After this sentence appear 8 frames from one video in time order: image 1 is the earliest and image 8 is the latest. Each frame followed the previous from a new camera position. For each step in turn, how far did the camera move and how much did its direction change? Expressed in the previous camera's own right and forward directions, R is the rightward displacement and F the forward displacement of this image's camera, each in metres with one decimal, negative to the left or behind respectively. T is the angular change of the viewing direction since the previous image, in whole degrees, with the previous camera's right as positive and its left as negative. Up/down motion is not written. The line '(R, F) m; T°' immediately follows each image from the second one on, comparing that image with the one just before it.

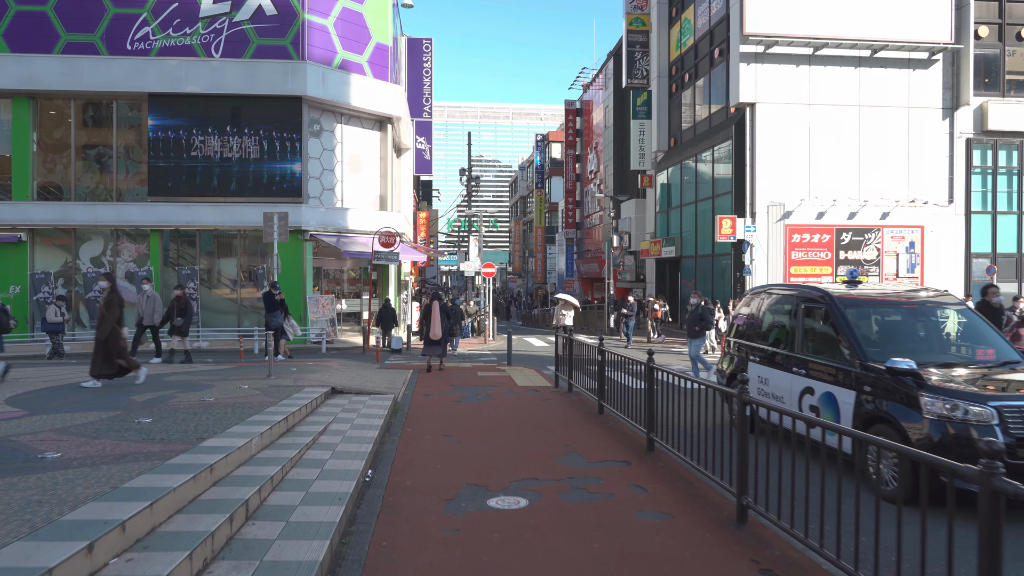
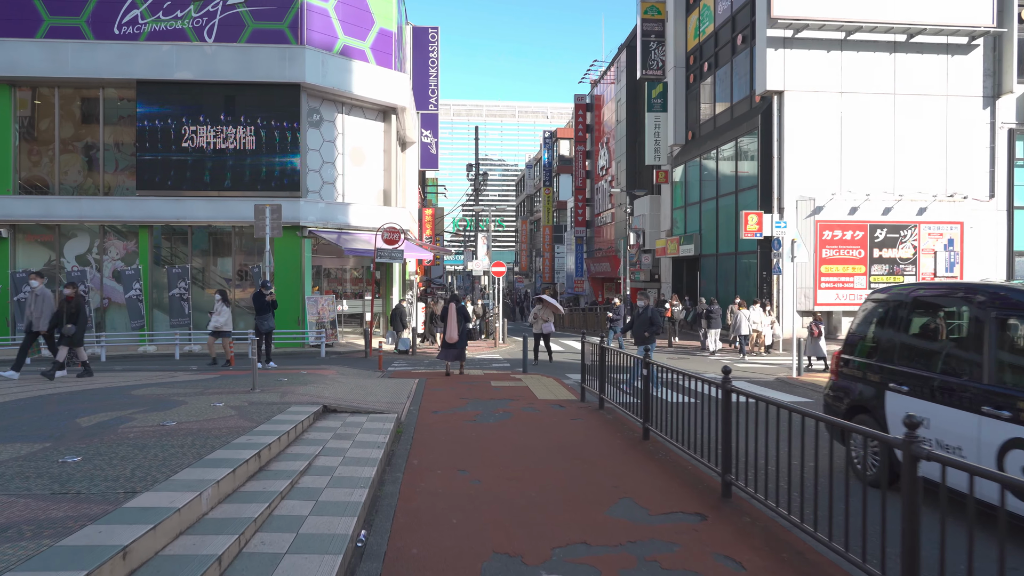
(-0.2, +1.5) m; 0°
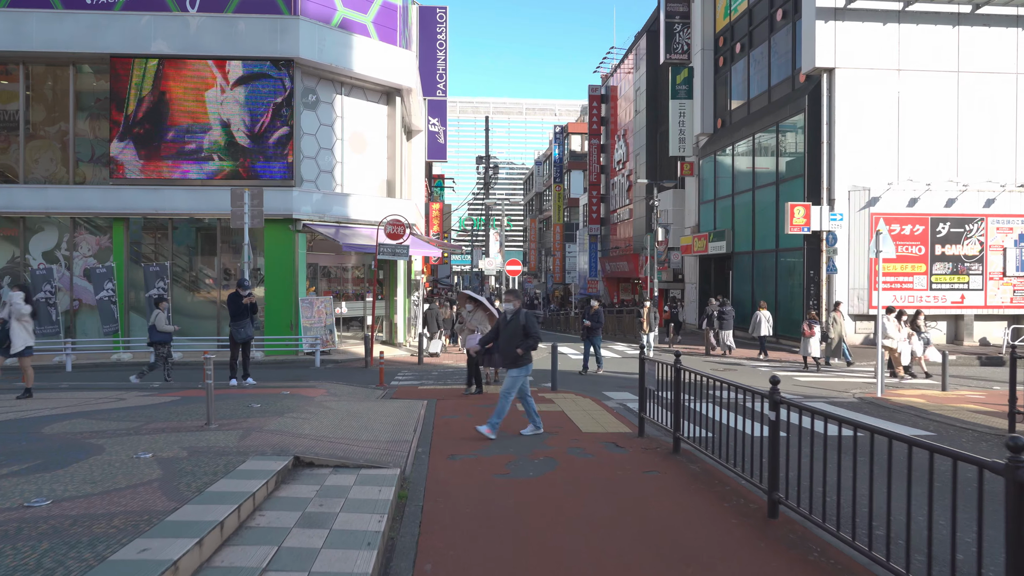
(-0.4, +2.4) m; 0°
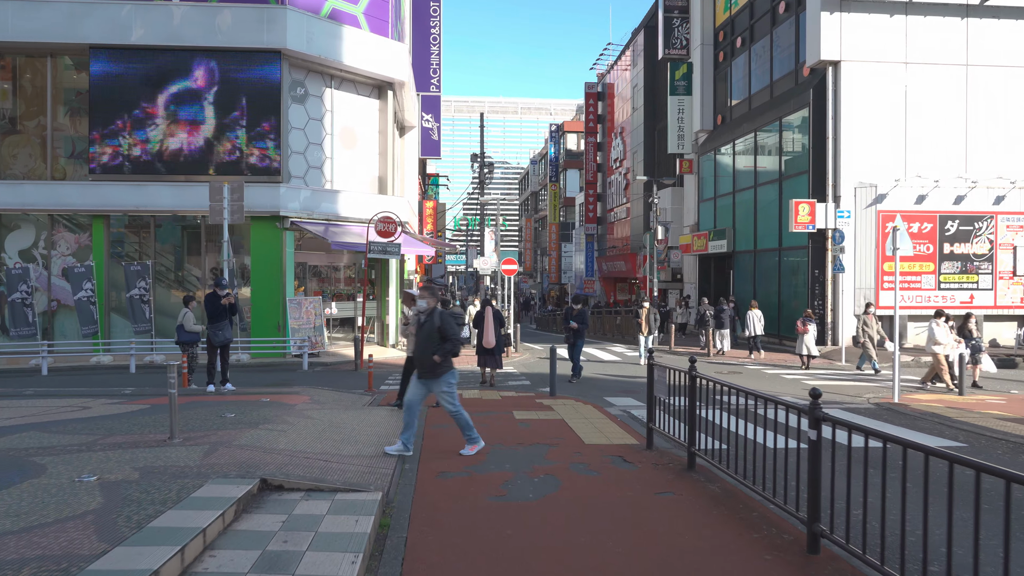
(0.0, +0.7) m; 0°
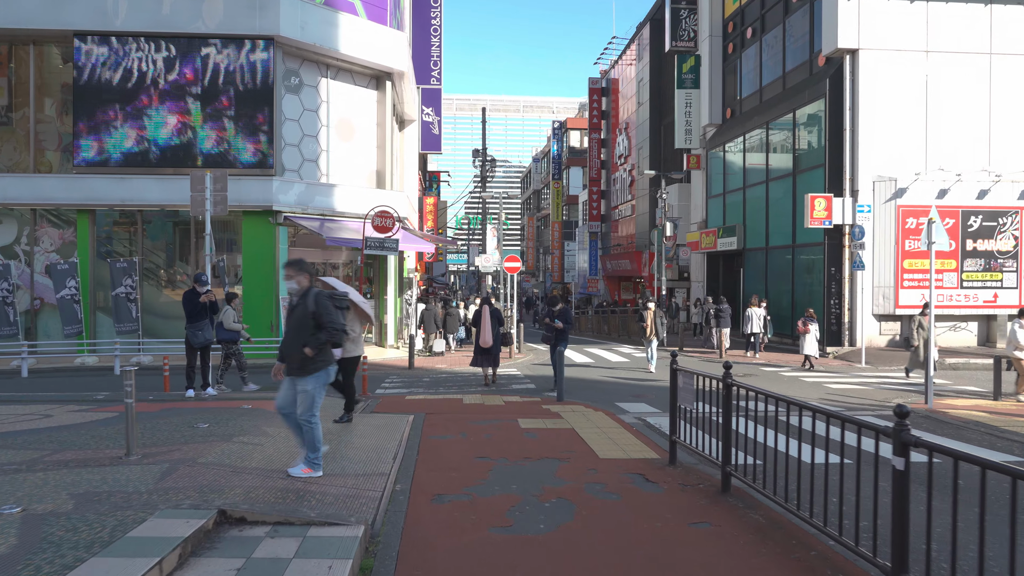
(0.0, +0.8) m; 0°
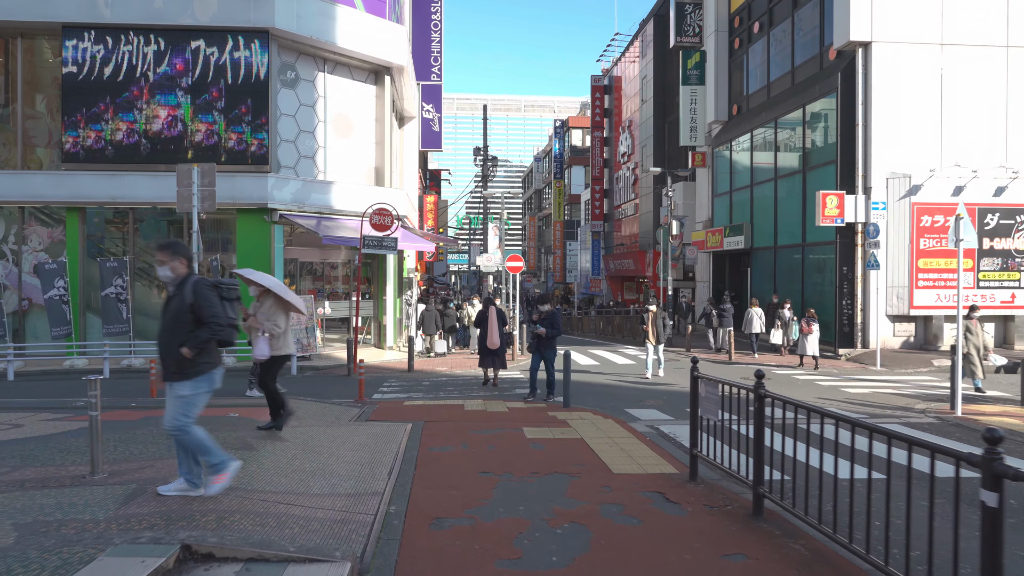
(0.0, +0.6) m; 0°
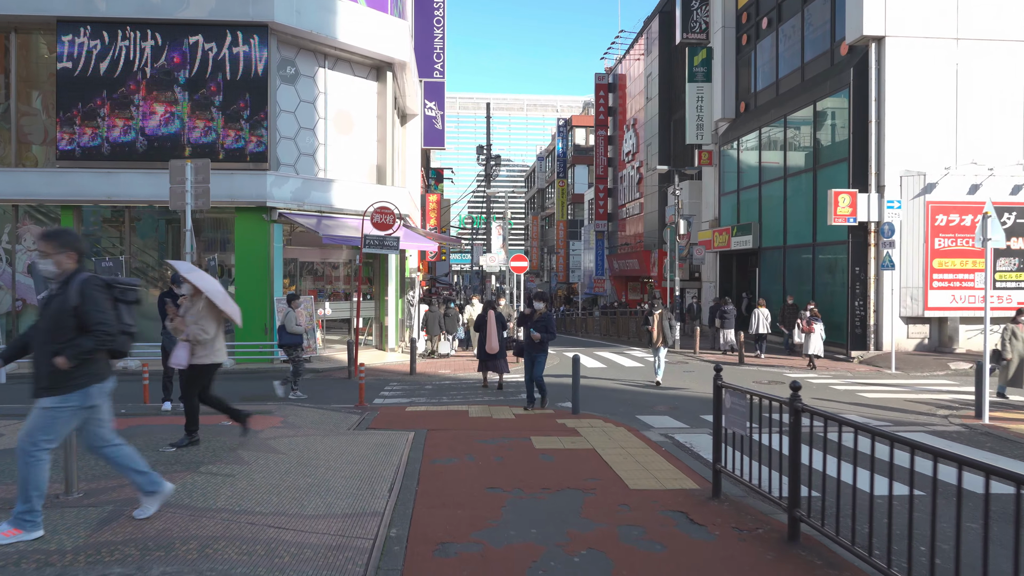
(-0.1, +0.4) m; 0°
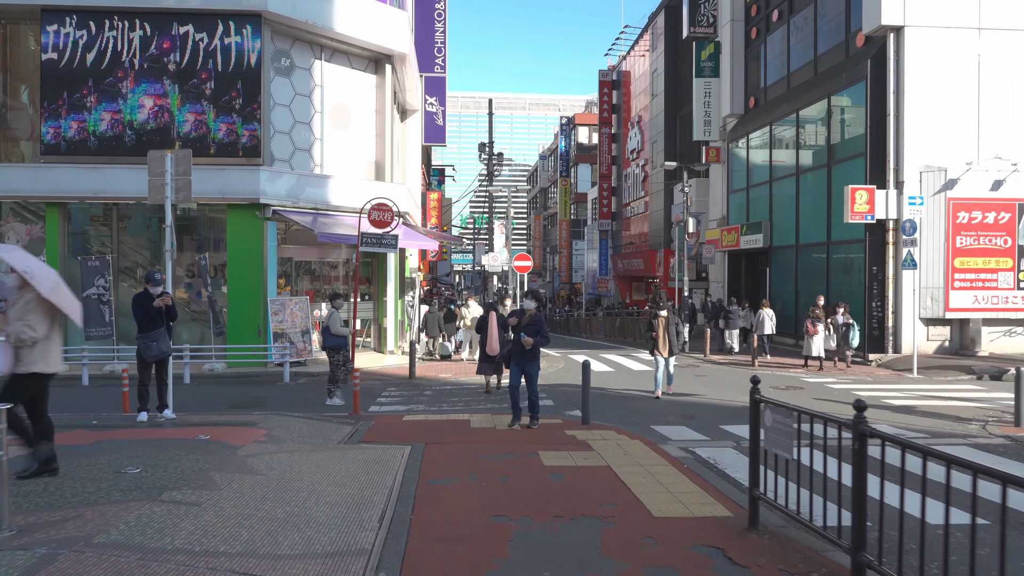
(0.0, +0.7) m; 0°
